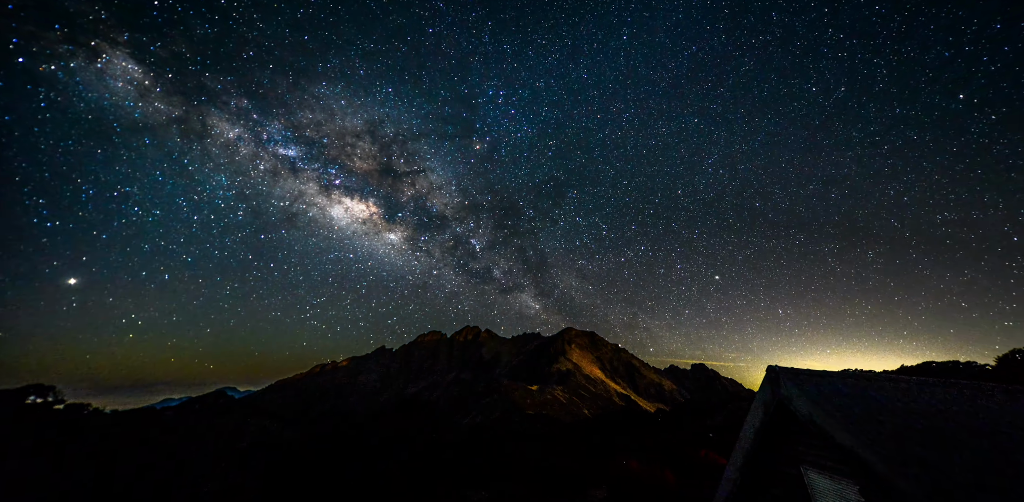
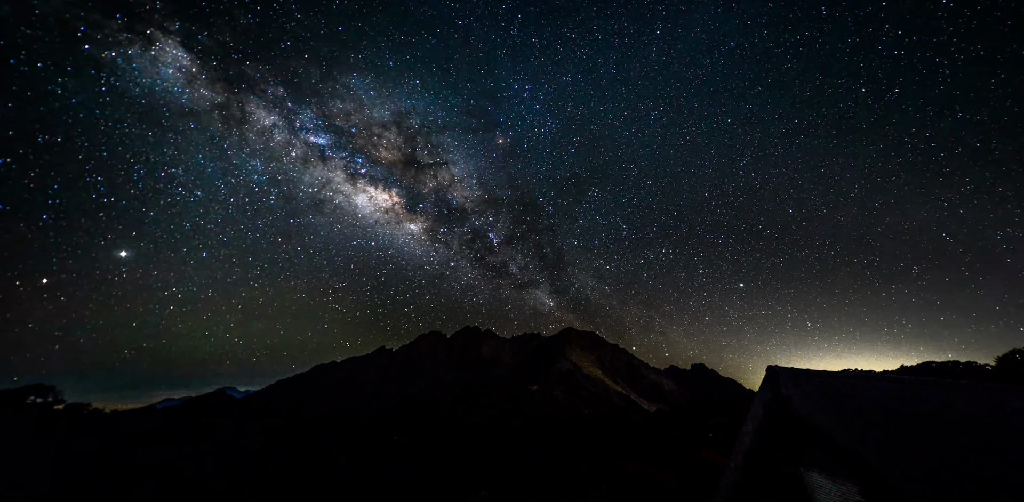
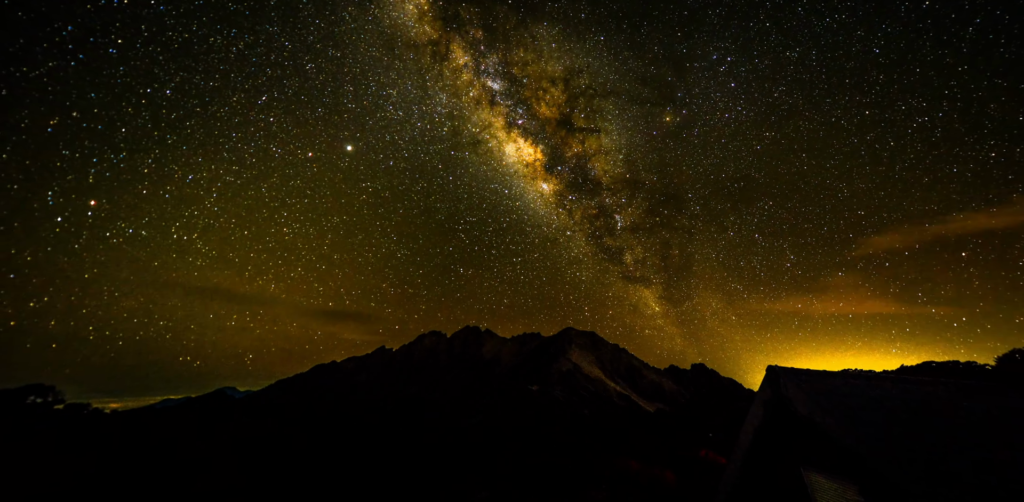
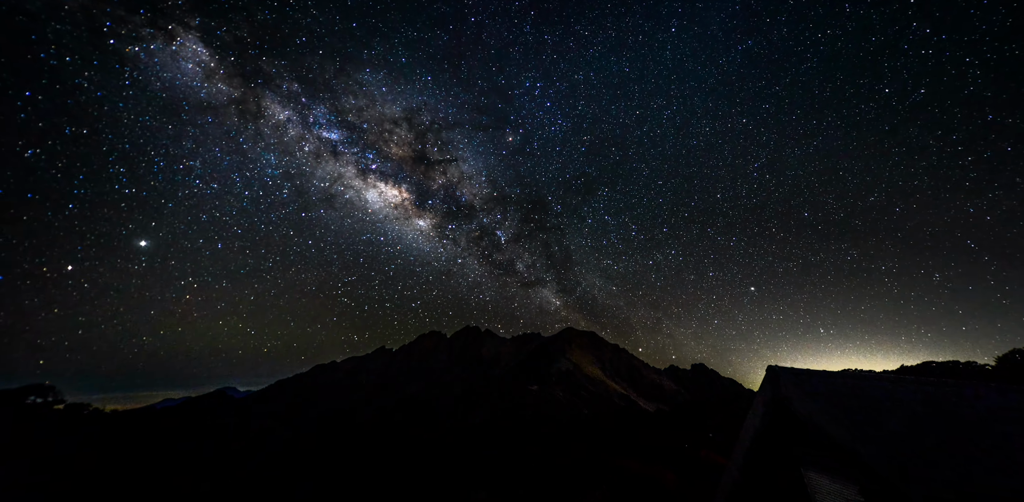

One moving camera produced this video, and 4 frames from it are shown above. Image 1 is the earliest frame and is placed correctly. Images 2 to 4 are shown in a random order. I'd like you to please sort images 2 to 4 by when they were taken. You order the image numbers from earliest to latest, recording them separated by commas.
2, 4, 3
